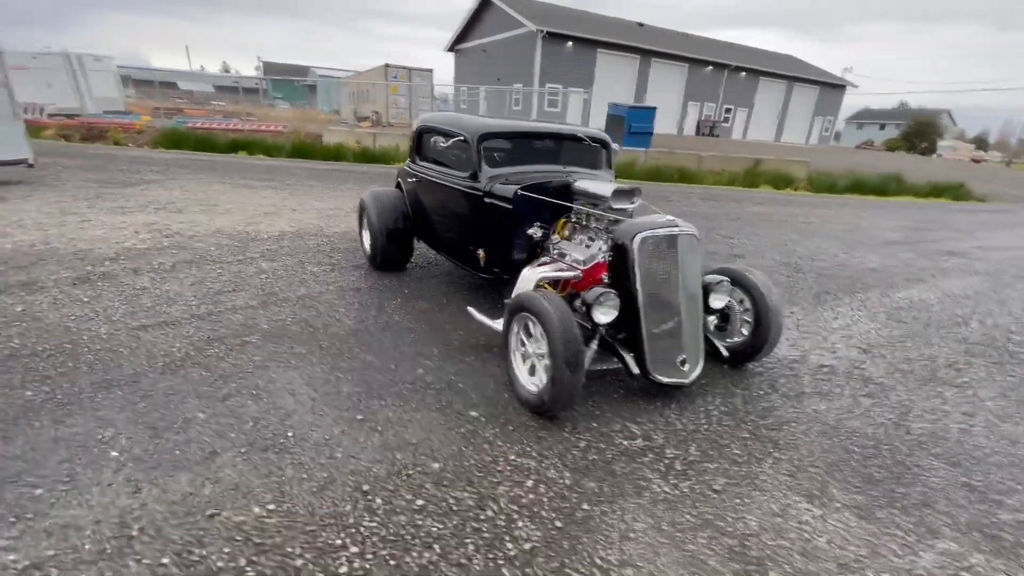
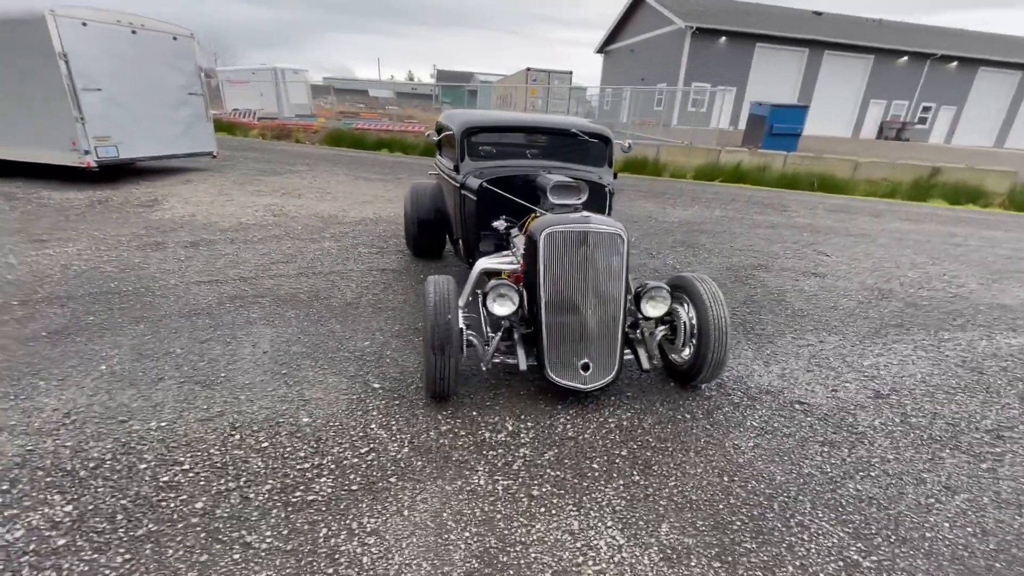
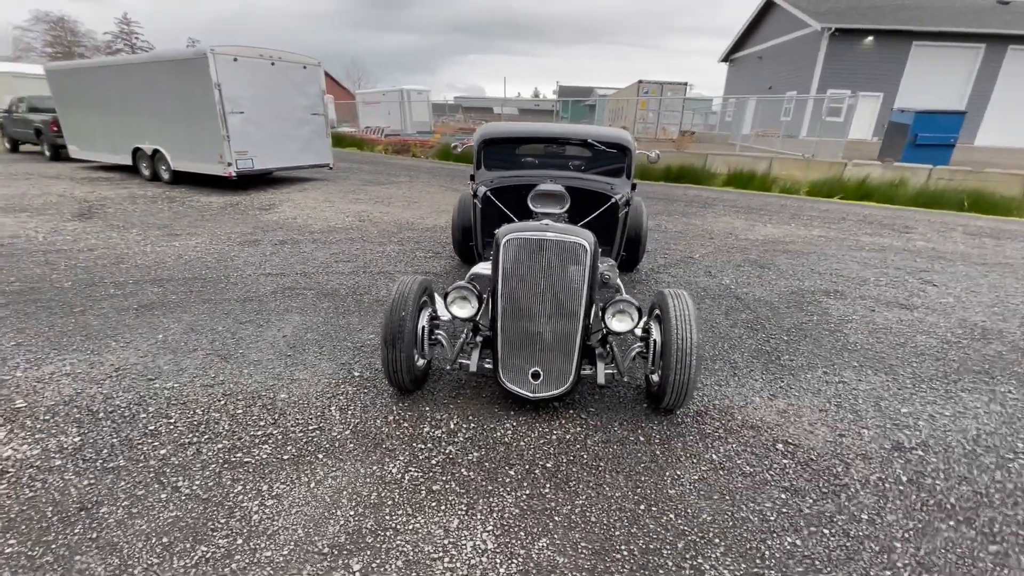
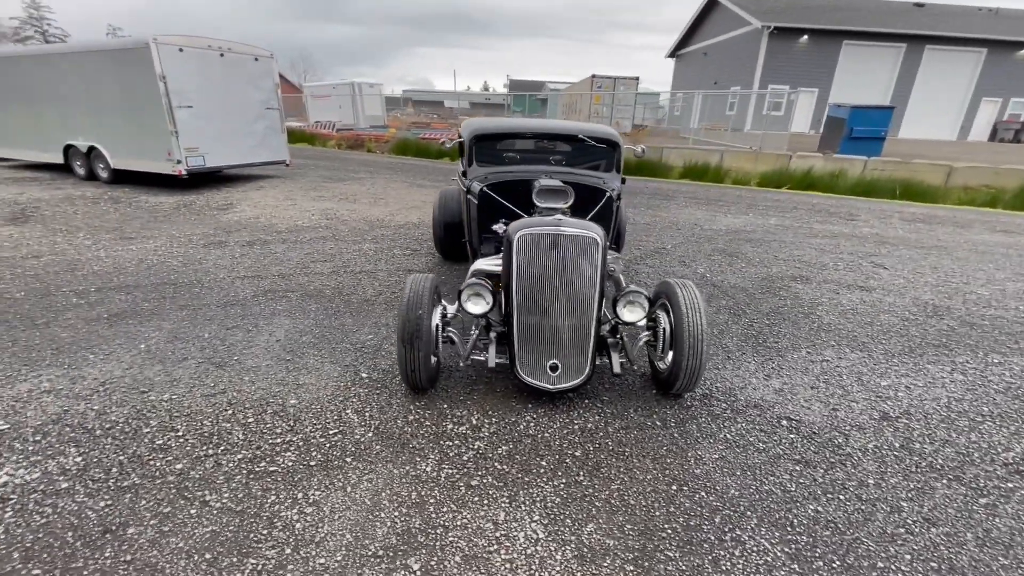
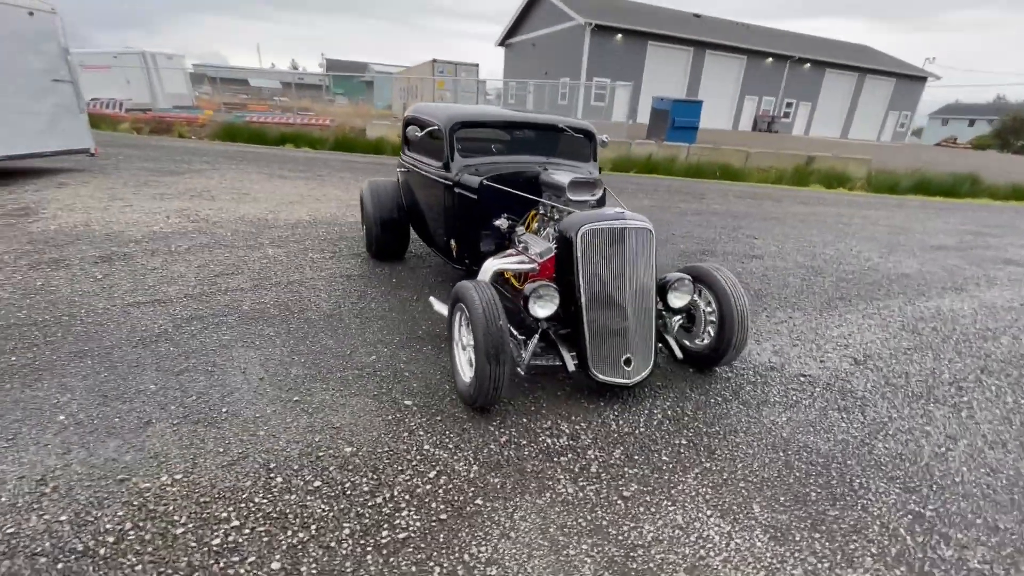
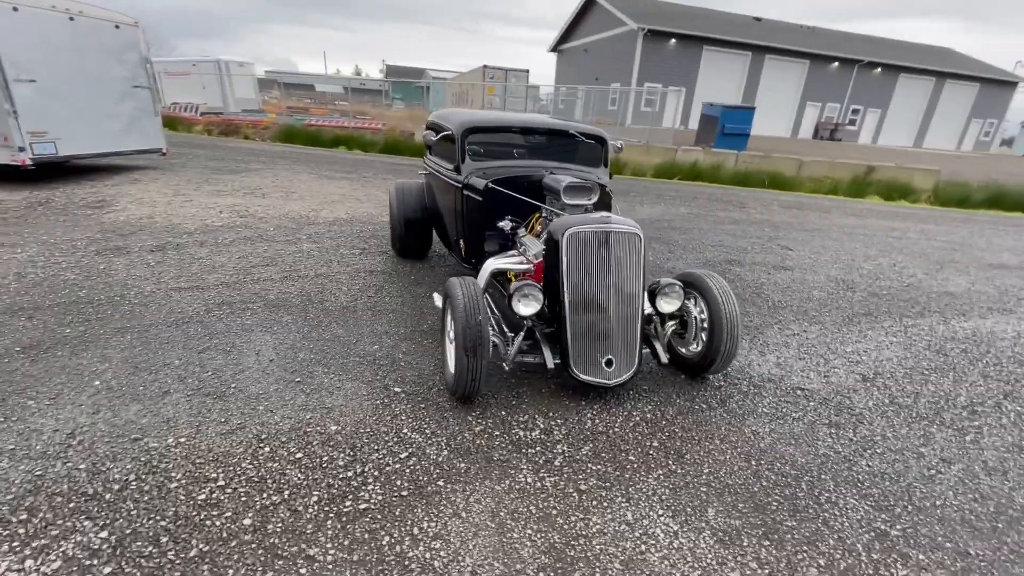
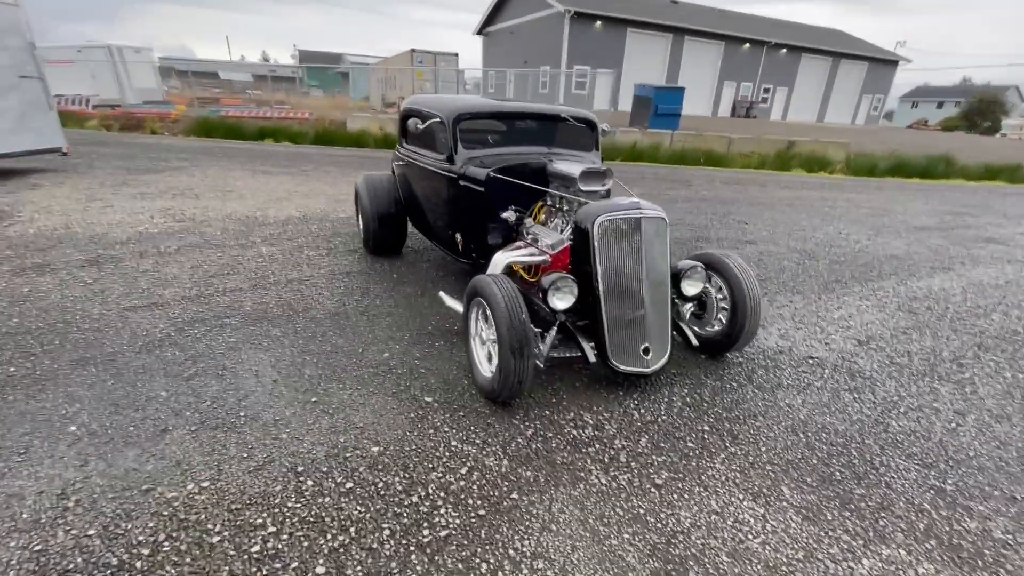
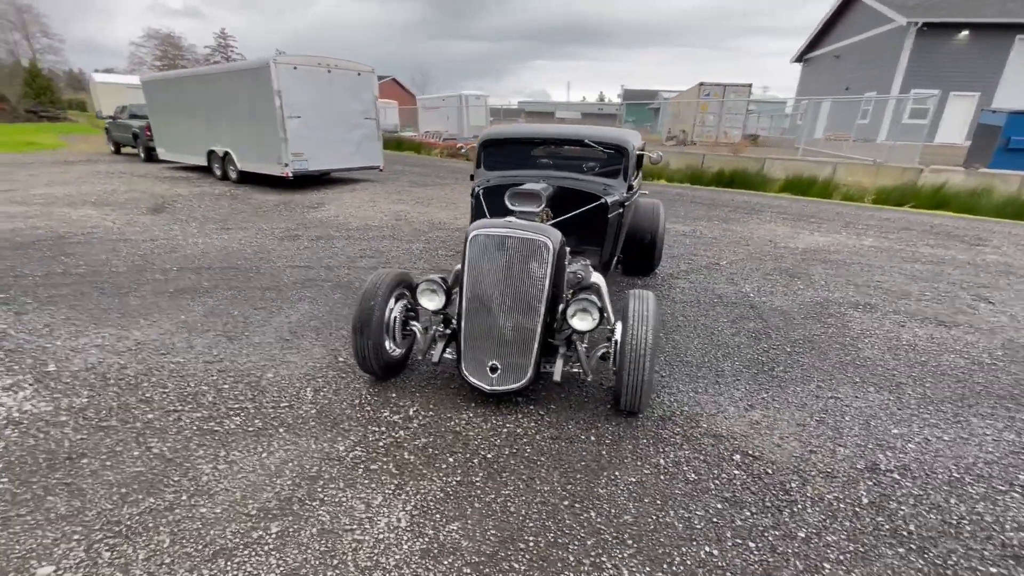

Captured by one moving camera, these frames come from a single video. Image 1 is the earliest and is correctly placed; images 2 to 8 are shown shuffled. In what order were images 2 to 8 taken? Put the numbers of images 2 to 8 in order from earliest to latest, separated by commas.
7, 5, 6, 2, 4, 3, 8
